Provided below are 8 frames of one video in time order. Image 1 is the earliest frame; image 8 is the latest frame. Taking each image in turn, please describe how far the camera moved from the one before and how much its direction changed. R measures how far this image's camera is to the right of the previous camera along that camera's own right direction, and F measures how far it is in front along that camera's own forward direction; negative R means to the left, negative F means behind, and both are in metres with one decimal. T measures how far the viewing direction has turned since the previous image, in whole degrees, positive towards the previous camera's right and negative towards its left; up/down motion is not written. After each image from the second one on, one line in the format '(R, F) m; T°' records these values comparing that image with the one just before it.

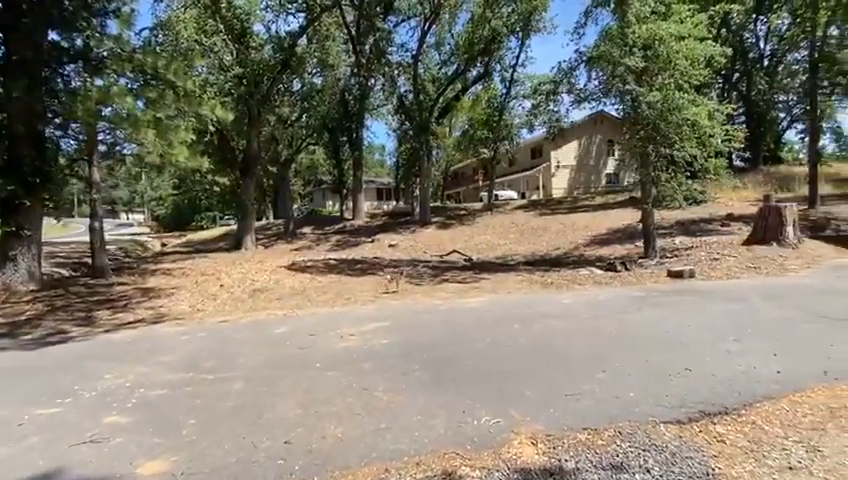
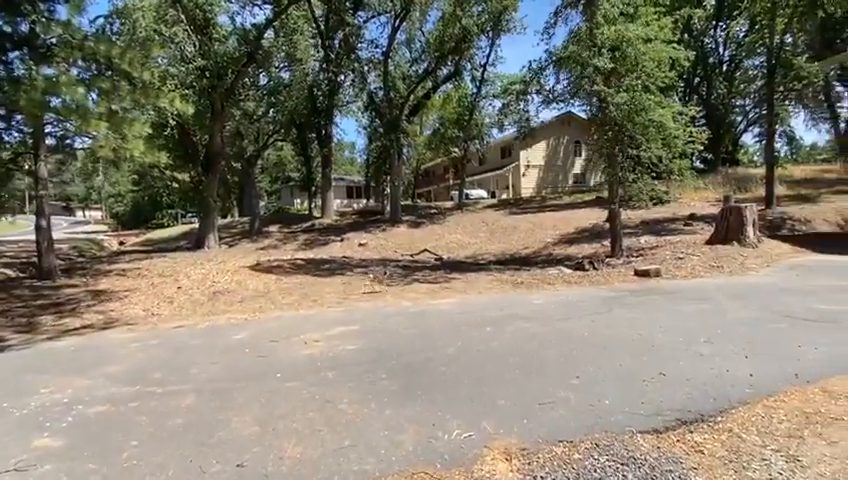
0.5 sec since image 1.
(0.0, +0.2) m; +4°
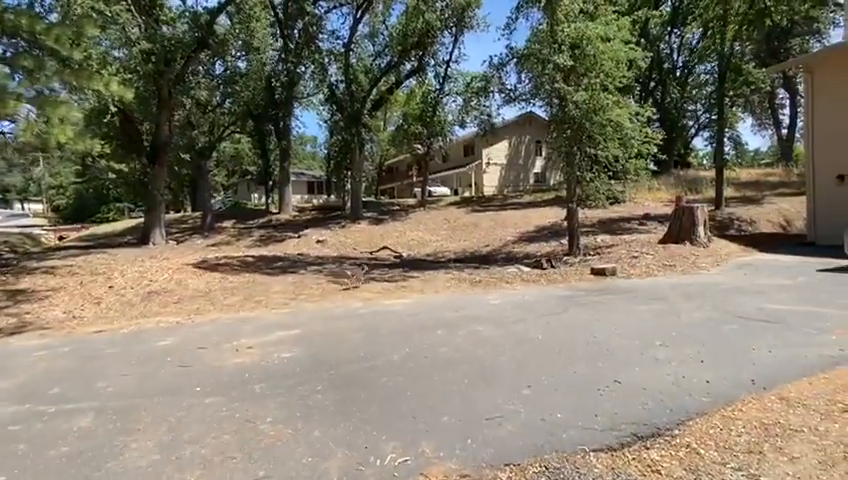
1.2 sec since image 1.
(+0.2, +0.4) m; +4°
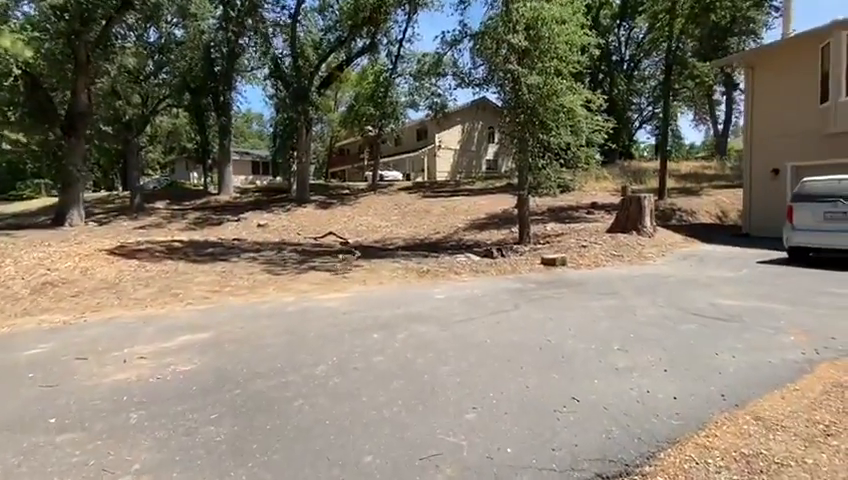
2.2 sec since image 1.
(+0.2, +0.7) m; +6°
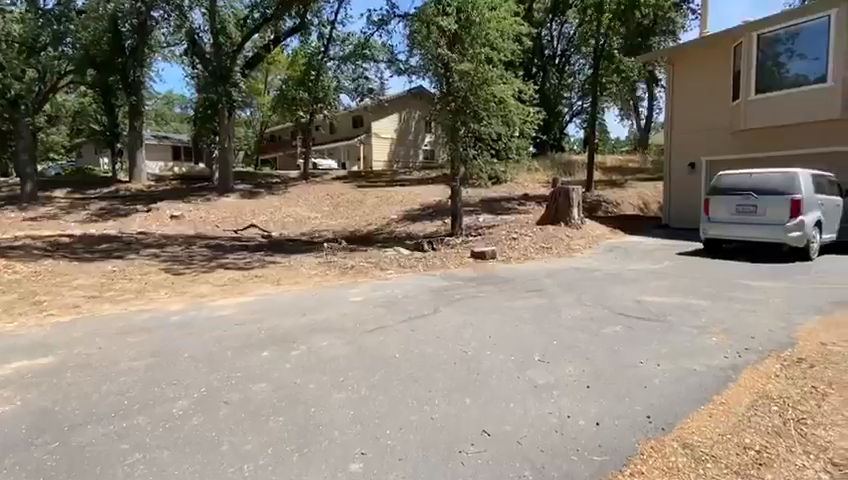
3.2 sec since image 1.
(+0.4, +0.6) m; +8°
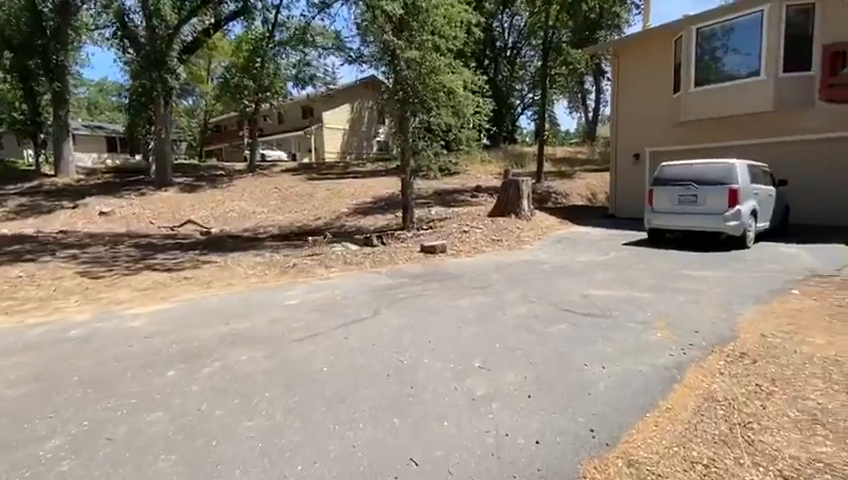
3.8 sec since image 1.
(+0.2, +0.4) m; +5°
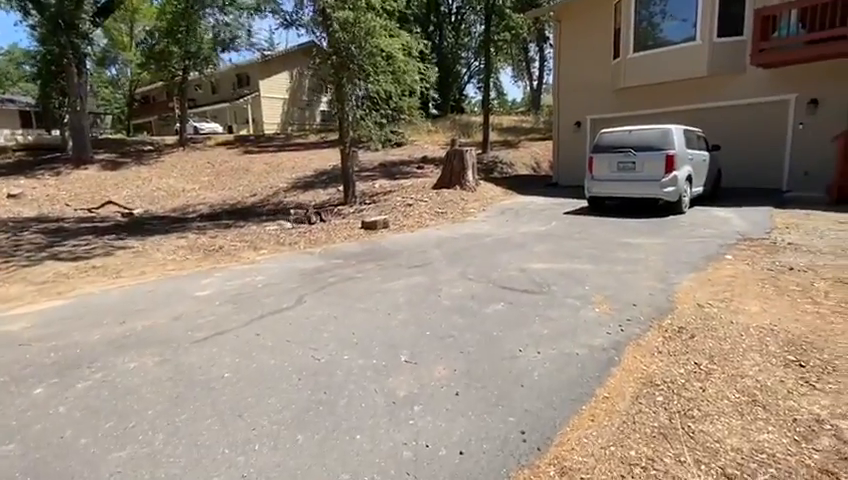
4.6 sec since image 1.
(+0.3, +0.4) m; +6°
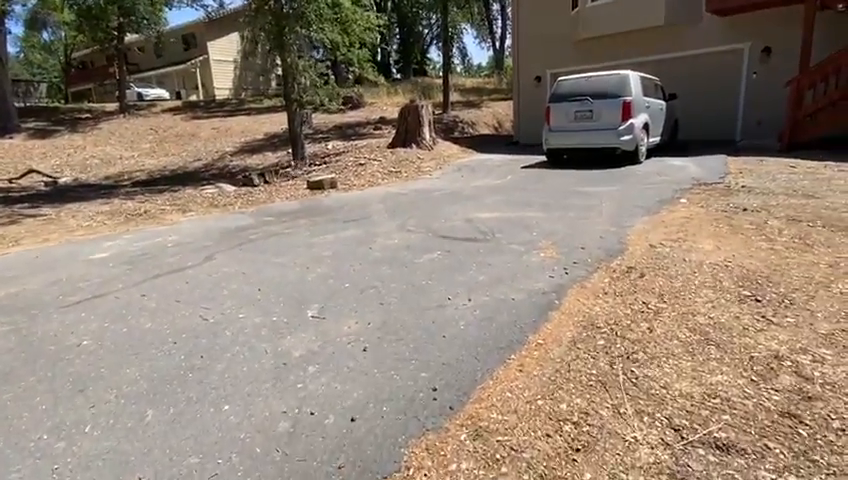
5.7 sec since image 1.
(+0.4, +0.5) m; +4°
